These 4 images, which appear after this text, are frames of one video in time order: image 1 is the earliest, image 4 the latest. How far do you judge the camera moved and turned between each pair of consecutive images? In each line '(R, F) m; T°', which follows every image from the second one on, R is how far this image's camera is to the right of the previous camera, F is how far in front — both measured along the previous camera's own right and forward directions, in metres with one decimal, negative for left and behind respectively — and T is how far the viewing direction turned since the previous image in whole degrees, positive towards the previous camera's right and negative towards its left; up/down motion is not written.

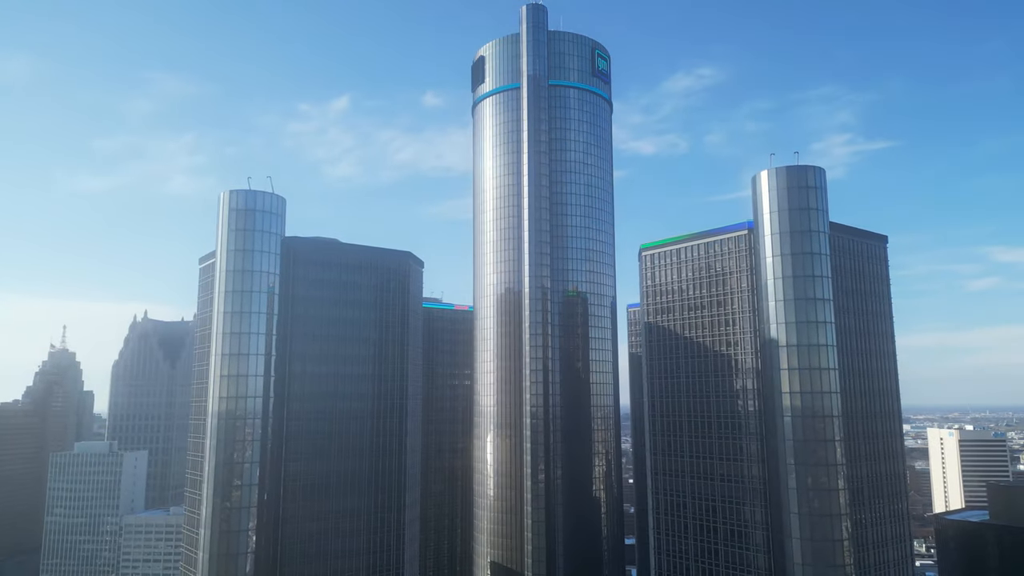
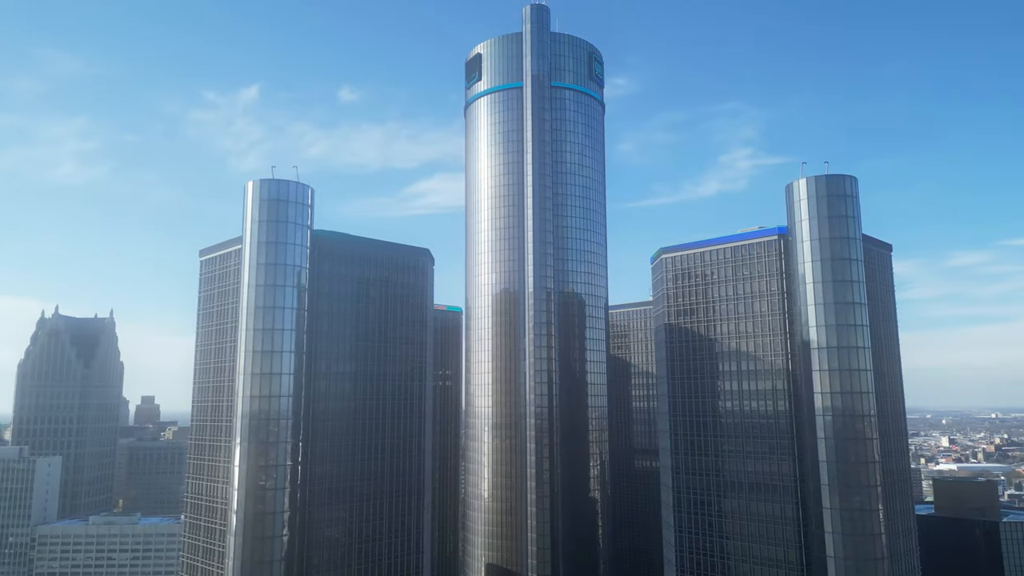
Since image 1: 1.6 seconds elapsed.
(-20.2, +2.4) m; +6°
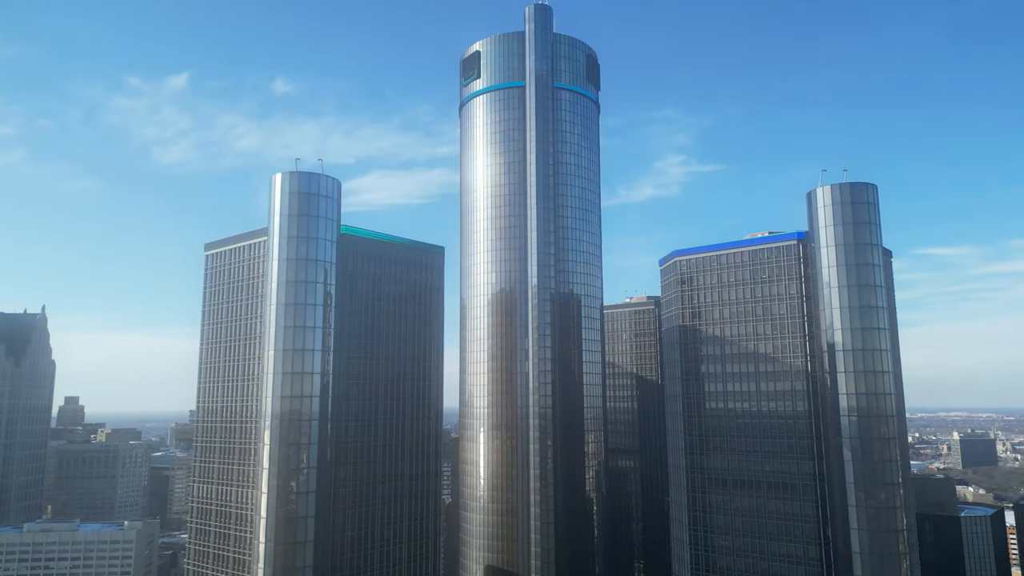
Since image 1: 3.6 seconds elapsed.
(-15.0, +1.6) m; +4°
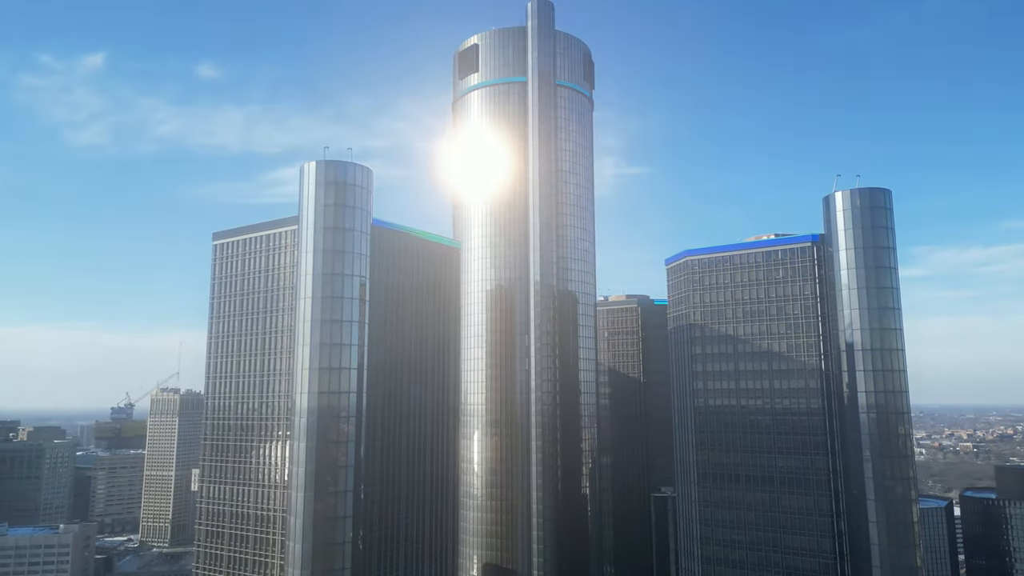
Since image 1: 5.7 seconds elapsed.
(-15.6, +1.5) m; +5°
